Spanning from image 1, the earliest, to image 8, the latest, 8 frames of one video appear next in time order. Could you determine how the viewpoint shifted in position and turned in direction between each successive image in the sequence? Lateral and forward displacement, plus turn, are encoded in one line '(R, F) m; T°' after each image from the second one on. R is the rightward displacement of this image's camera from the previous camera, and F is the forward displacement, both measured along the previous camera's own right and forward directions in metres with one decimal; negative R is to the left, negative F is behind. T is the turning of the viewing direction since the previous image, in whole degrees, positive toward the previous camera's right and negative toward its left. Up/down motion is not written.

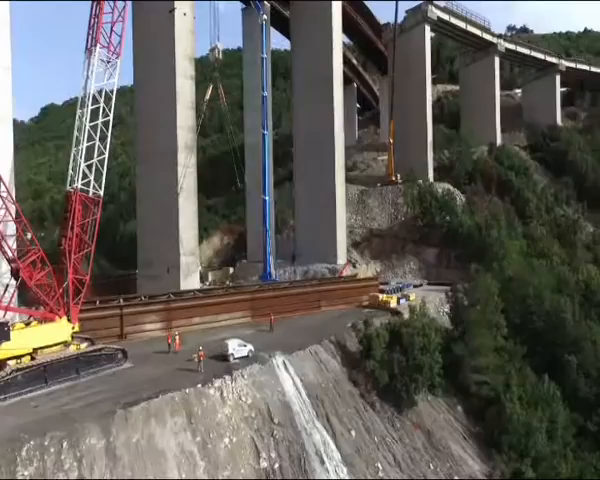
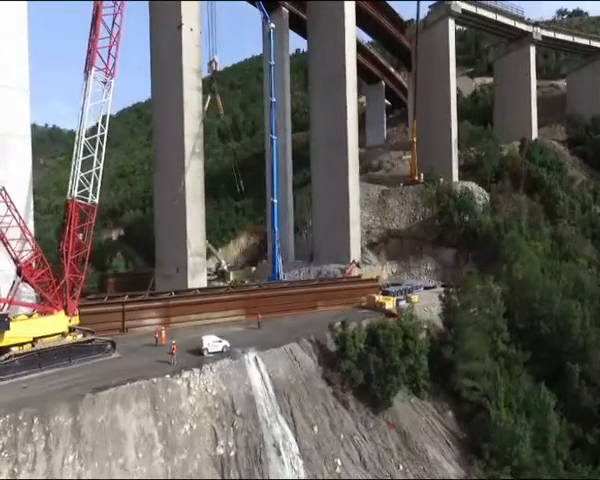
(+2.9, -0.5) m; -7°
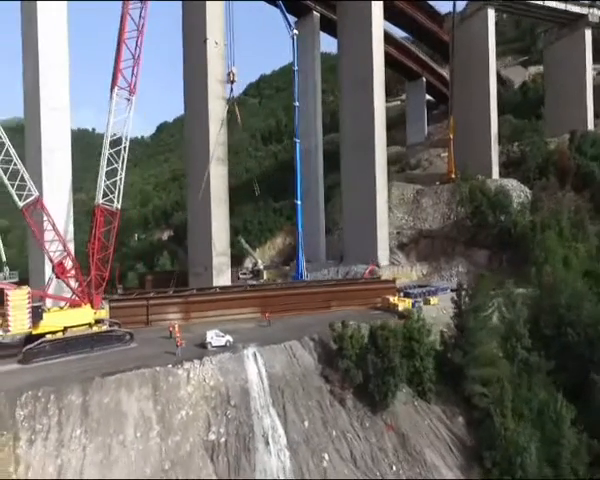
(+2.2, -0.5) m; -8°
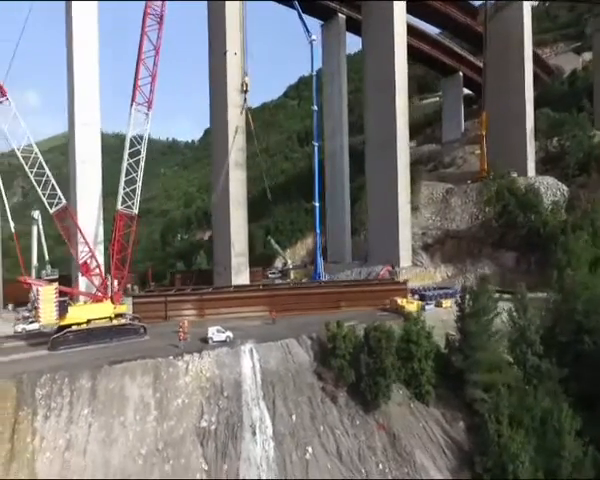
(+2.3, -0.6) m; -7°
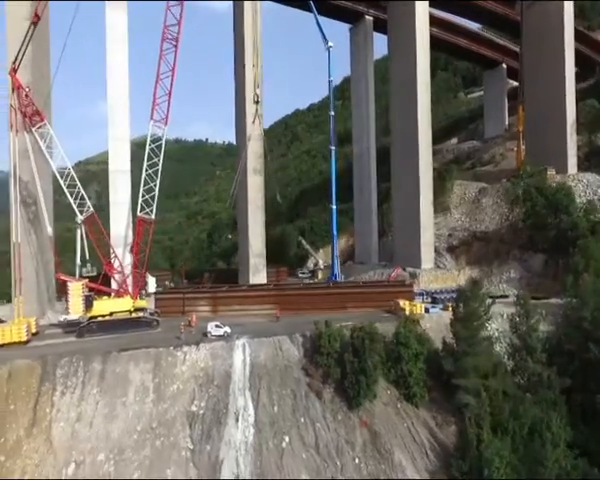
(+3.0, -0.8) m; -8°
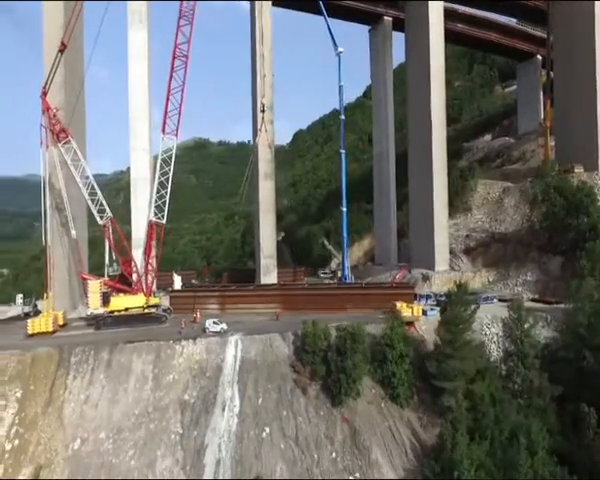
(+2.7, -0.8) m; -7°
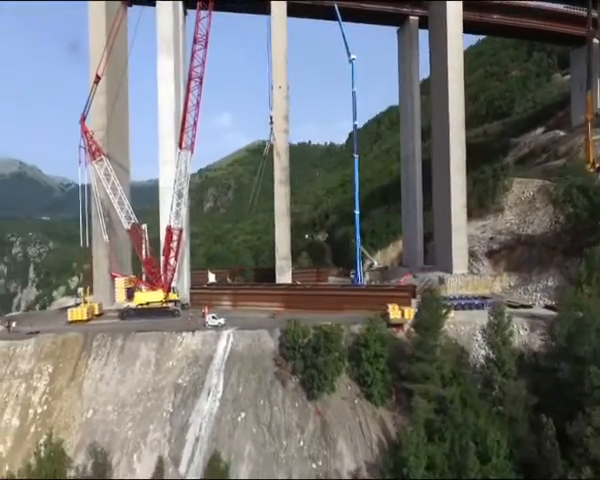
(+4.3, -1.1) m; -10°
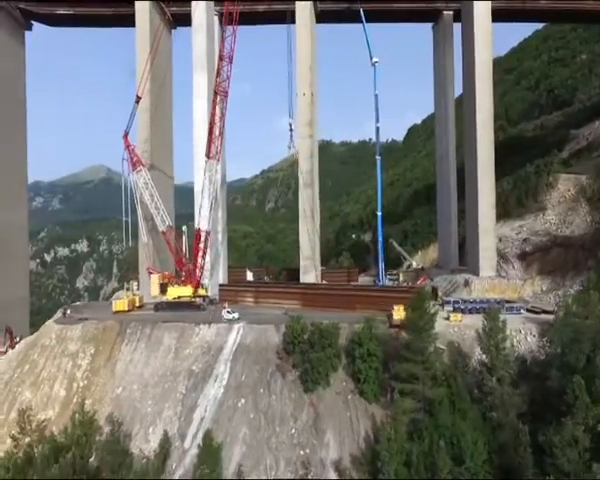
(+3.5, -1.0) m; -10°
